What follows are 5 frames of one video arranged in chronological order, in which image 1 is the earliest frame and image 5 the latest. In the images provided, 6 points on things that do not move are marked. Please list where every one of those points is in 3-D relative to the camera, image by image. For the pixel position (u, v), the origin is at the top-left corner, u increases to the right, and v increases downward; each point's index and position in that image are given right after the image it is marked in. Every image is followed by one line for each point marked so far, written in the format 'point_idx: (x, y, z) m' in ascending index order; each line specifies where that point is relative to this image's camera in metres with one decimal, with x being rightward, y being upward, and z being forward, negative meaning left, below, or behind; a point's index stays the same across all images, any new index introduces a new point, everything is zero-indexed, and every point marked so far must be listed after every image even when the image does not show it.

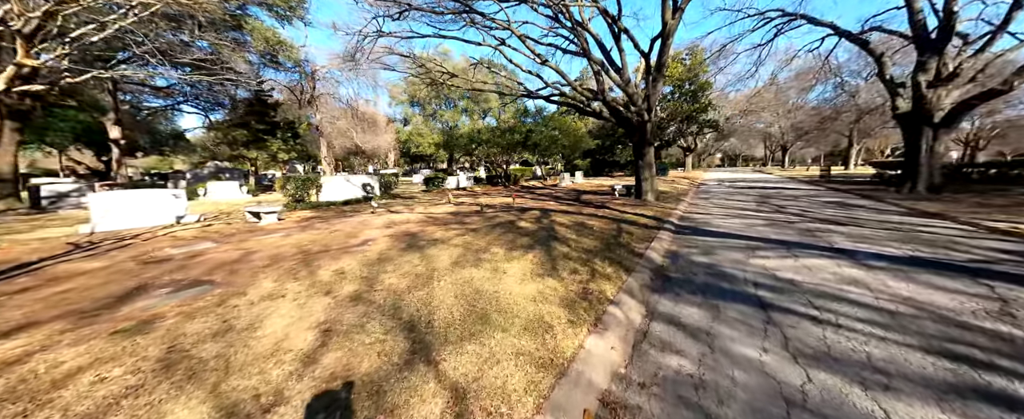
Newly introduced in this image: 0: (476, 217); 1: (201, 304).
0: (-1.1, -0.2, +8.1) m
1: (-3.0, -0.9, +2.9) m
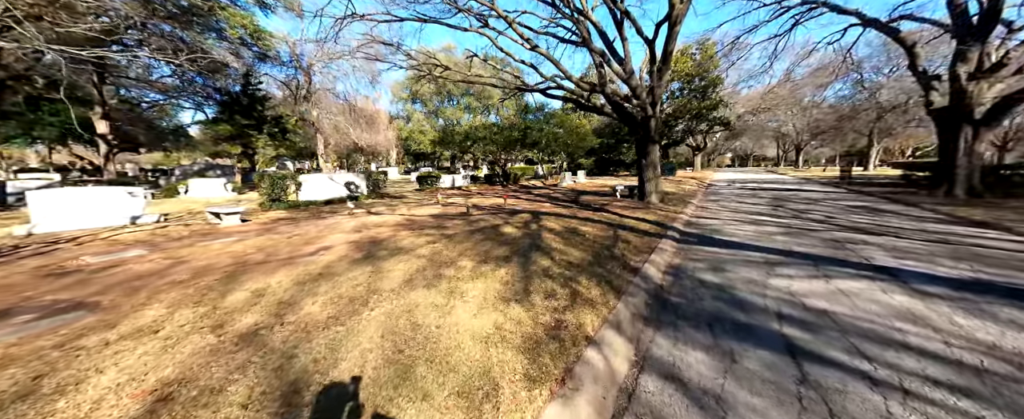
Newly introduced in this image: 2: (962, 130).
0: (-1.4, -0.3, +7.3) m
1: (-3.5, -1.0, +2.2) m
2: (+13.6, +2.4, +8.9) m
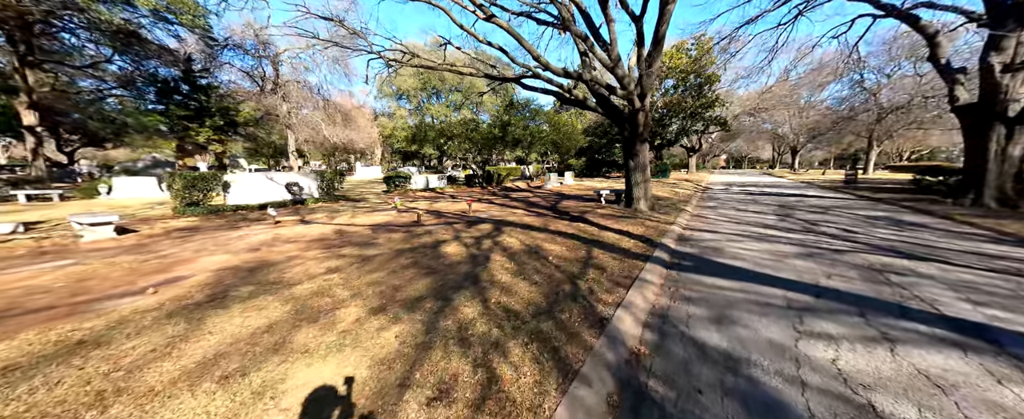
0: (-2.4, -0.5, +5.9) m
1: (-4.3, -1.2, +0.7) m
2: (+12.6, +2.1, +7.7) m
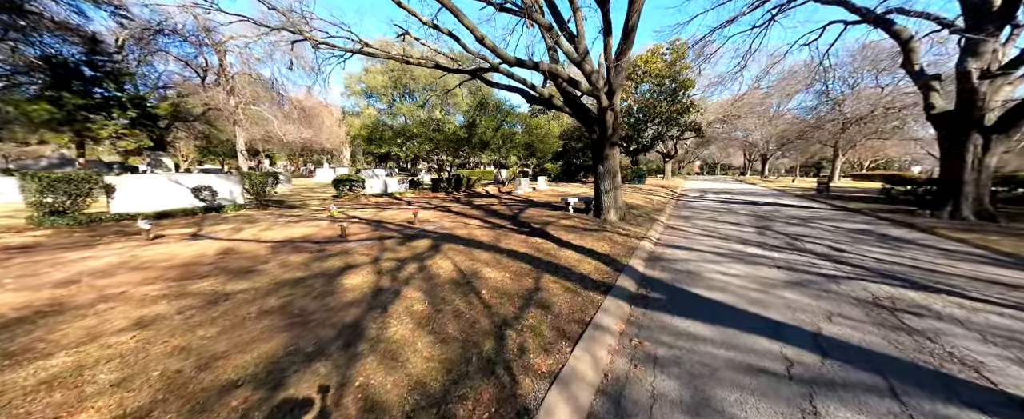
0: (-3.4, -0.7, +4.7) m
1: (-5.1, -1.3, -0.6) m
2: (+11.5, +1.8, +7.4) m
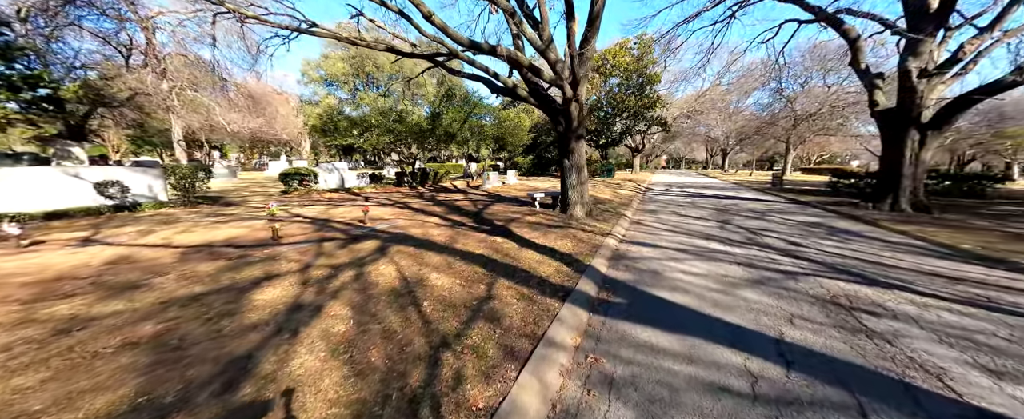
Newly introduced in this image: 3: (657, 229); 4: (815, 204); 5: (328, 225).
0: (-4.0, -0.7, +4.0) m
1: (-5.3, -1.5, -1.5) m
2: (+10.6, +2.0, +7.8) m
3: (+3.4, -0.4, +6.8) m
4: (+10.2, +0.2, +9.9) m
5: (-3.9, -0.3, +6.3) m
